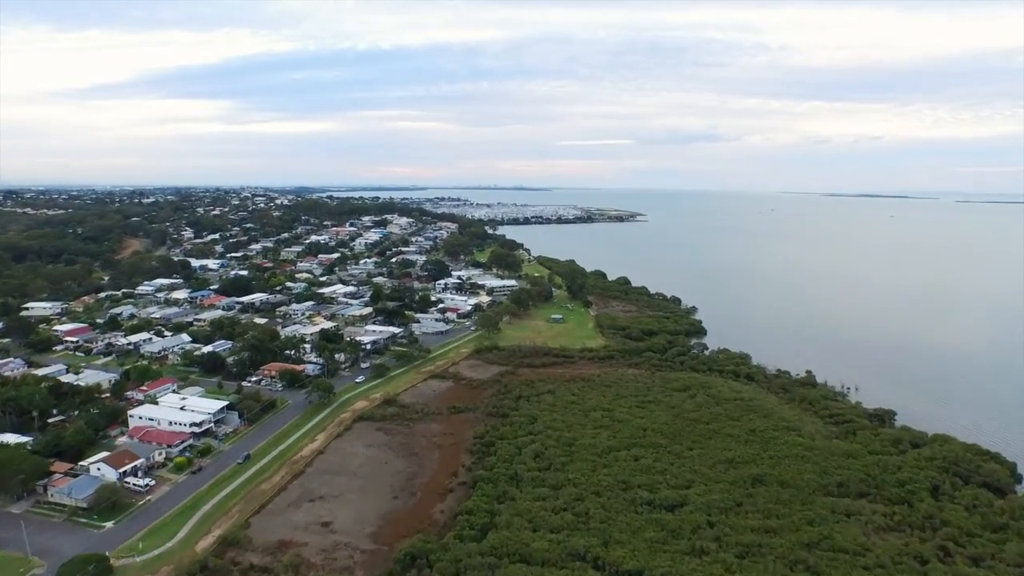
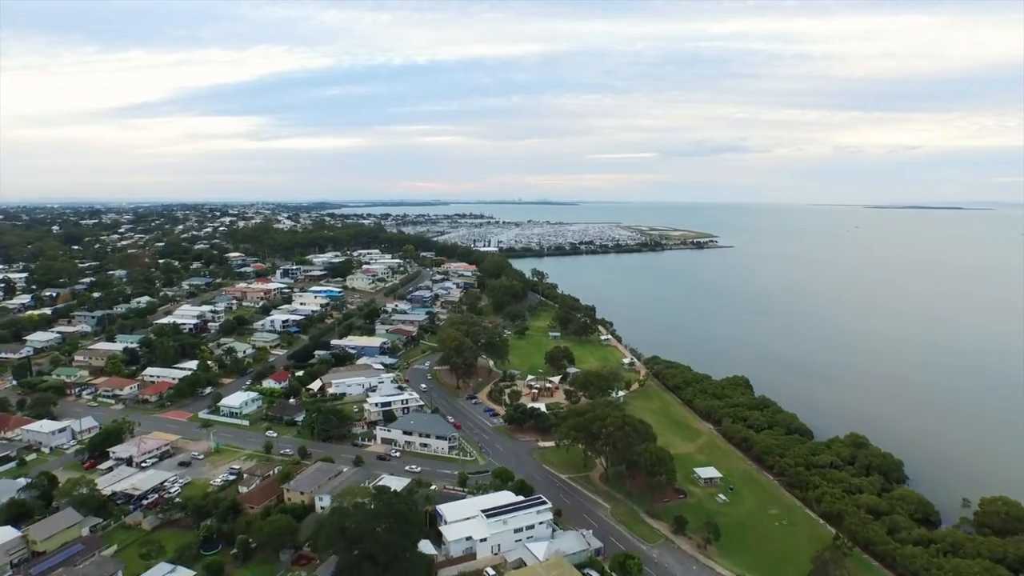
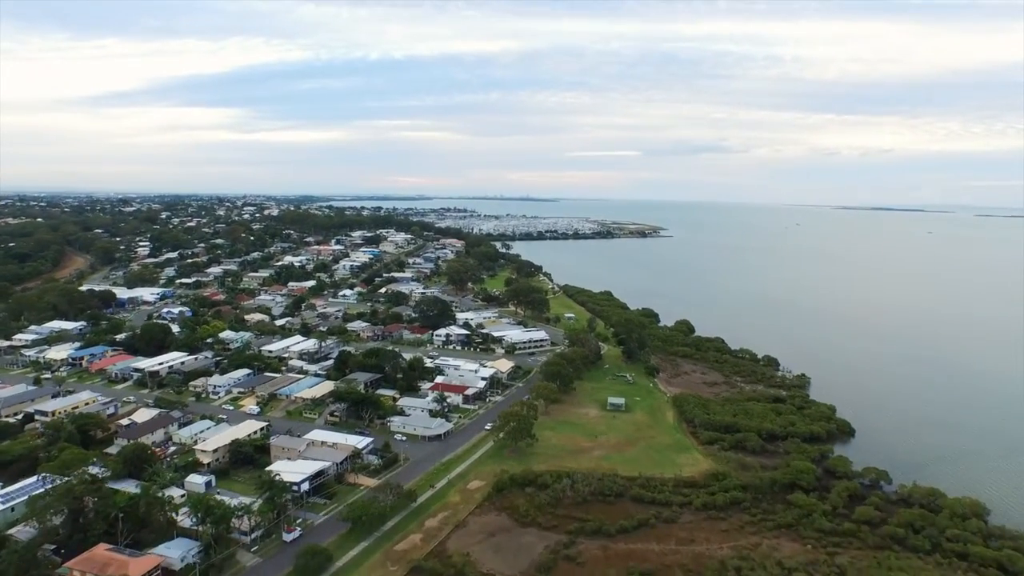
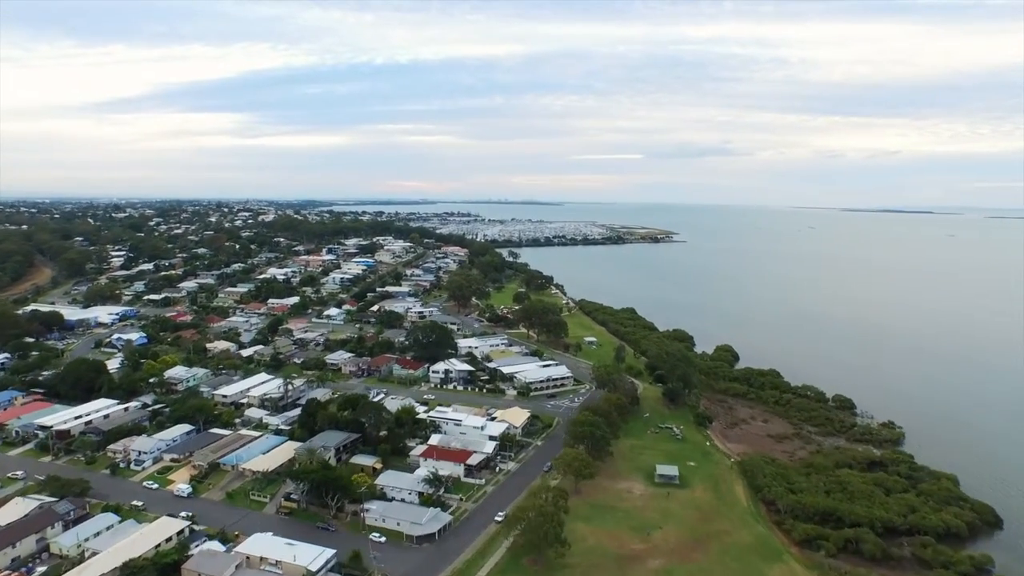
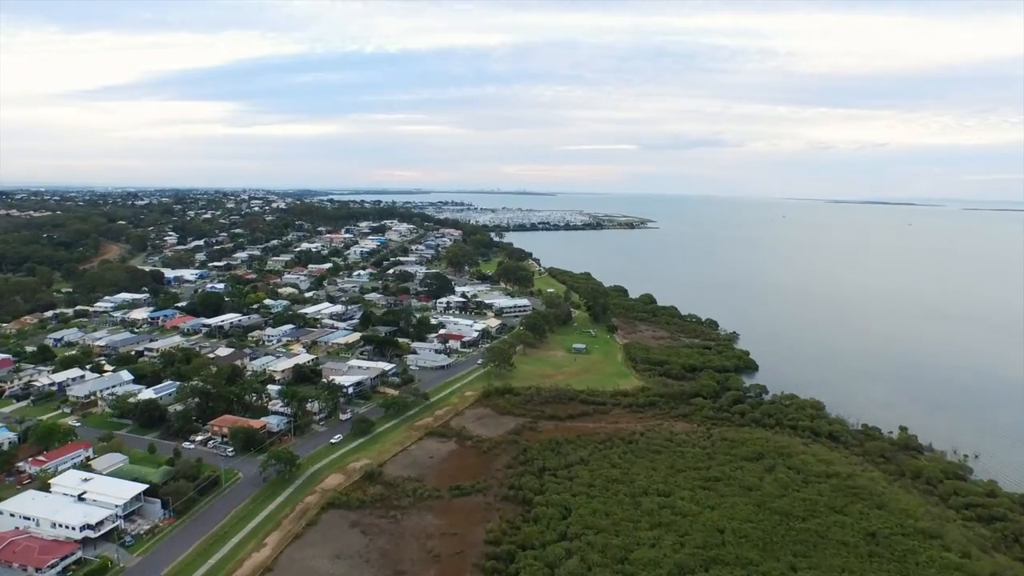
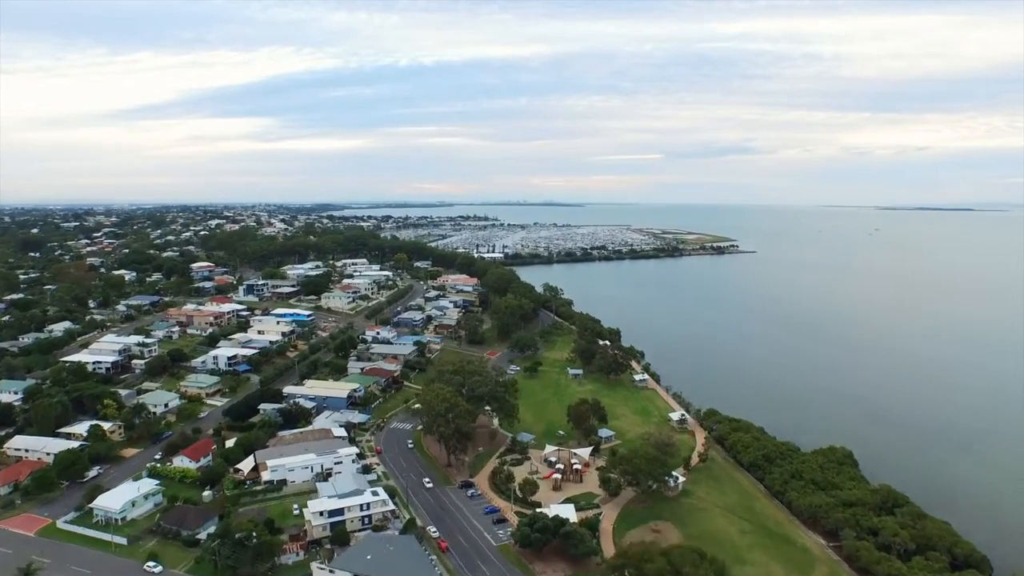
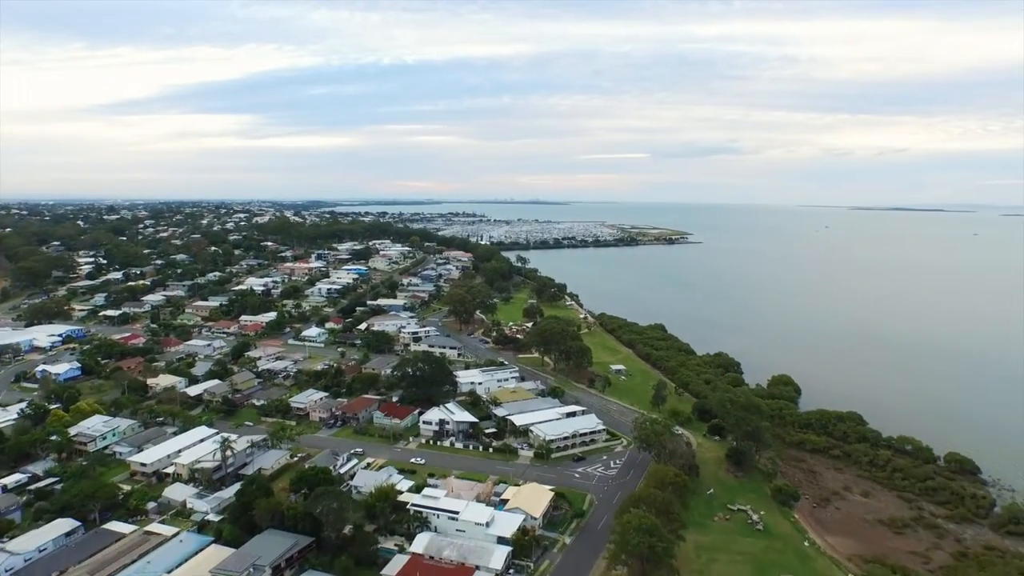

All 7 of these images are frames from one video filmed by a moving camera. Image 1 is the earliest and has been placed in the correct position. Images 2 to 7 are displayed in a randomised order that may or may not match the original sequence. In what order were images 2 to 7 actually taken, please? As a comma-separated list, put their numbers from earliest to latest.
5, 3, 4, 7, 2, 6
